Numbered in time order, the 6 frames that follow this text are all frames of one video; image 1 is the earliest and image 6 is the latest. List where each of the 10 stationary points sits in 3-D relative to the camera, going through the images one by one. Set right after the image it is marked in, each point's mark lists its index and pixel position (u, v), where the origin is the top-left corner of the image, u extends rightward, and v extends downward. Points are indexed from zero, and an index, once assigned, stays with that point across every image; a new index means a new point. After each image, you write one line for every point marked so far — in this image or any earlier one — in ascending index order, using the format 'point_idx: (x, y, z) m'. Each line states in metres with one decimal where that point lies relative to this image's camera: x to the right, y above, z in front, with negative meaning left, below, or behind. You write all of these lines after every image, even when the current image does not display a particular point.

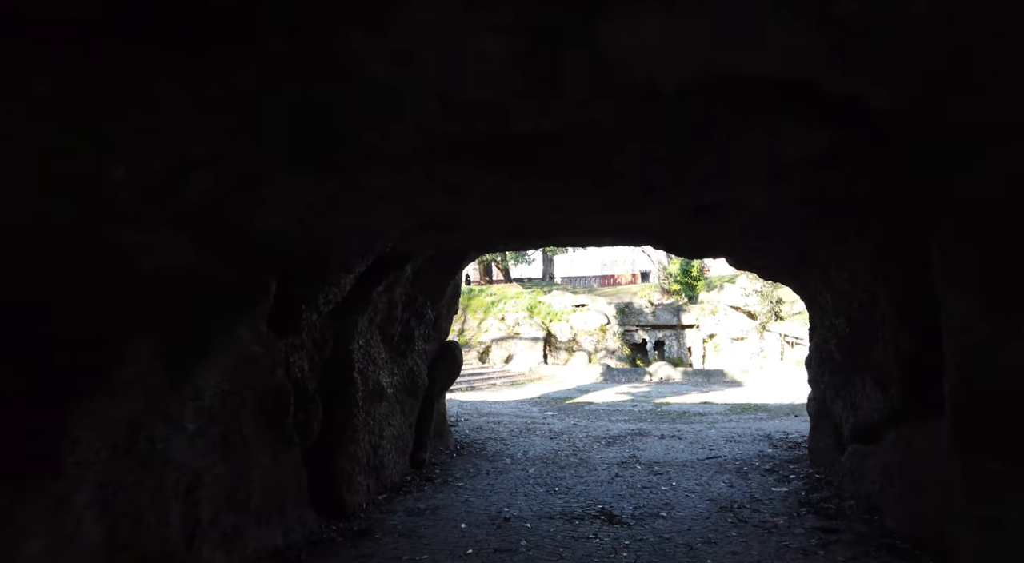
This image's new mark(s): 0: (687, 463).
0: (+1.7, -1.8, +7.1) m
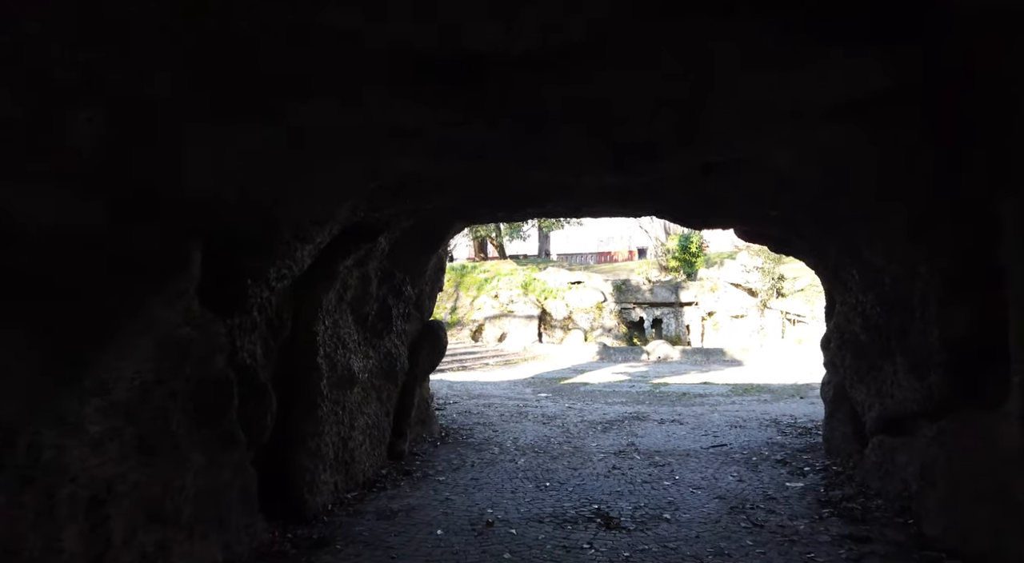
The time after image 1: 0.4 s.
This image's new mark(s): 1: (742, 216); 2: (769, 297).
0: (+1.6, -1.6, +6.5) m
1: (+1.8, +0.5, +5.4) m
2: (+7.0, -0.4, +19.2) m
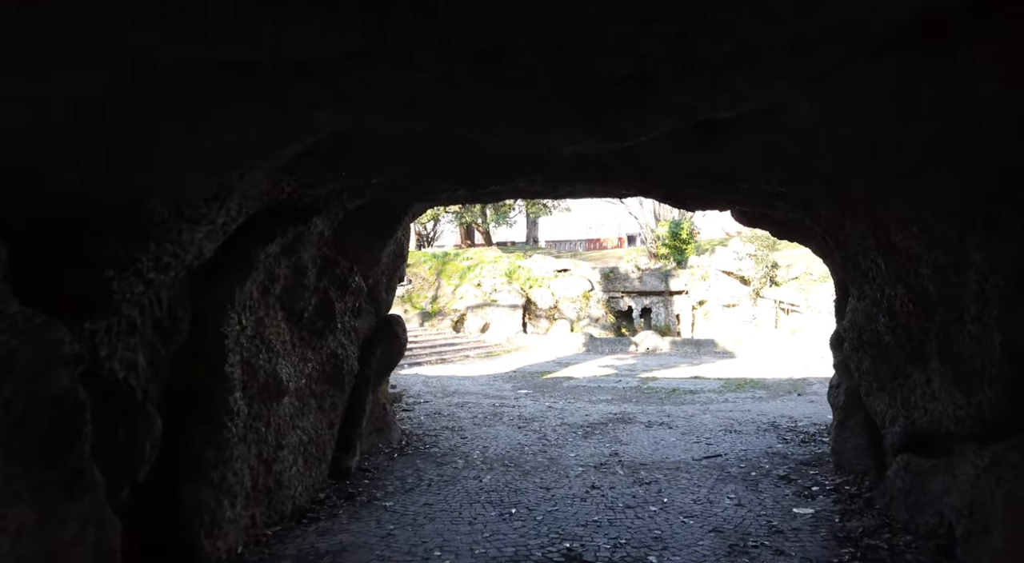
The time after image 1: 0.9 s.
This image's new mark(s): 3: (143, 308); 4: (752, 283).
0: (+1.4, -1.5, +5.7) m
1: (+1.5, +0.6, +4.6) m
2: (+6.6, -0.1, +18.5) m
3: (-1.6, -0.1, +3.1) m
4: (+6.4, -0.1, +18.7) m
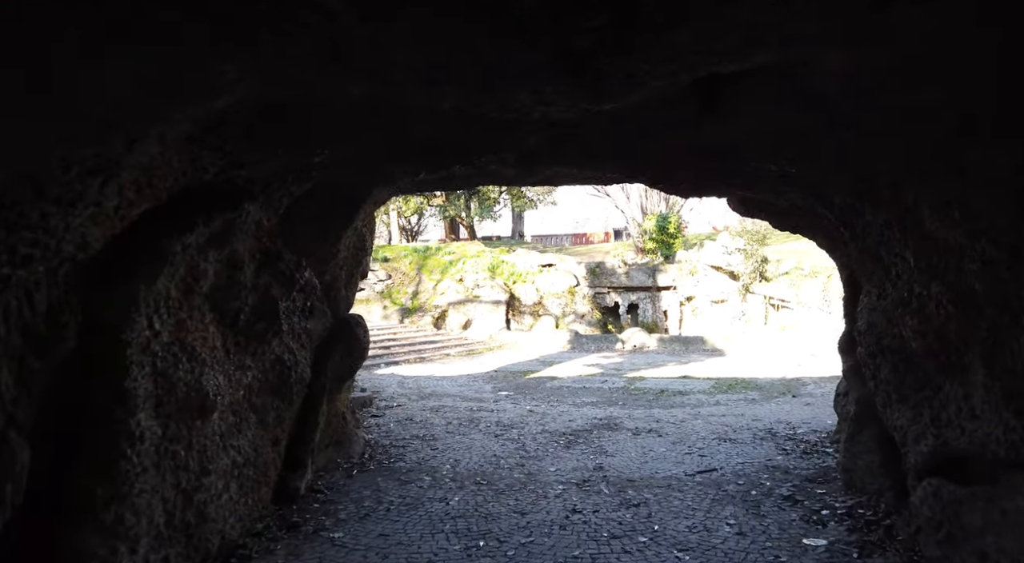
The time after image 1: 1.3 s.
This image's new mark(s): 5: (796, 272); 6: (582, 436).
0: (+1.2, -1.5, +5.2) m
1: (+1.3, +0.6, +4.0) m
2: (+6.1, 0.0, +18.0) m
3: (-1.8, -0.1, +2.5) m
4: (+5.9, +0.1, +18.2) m
5: (+7.1, +0.2, +17.6) m
6: (+0.7, -1.5, +7.0) m
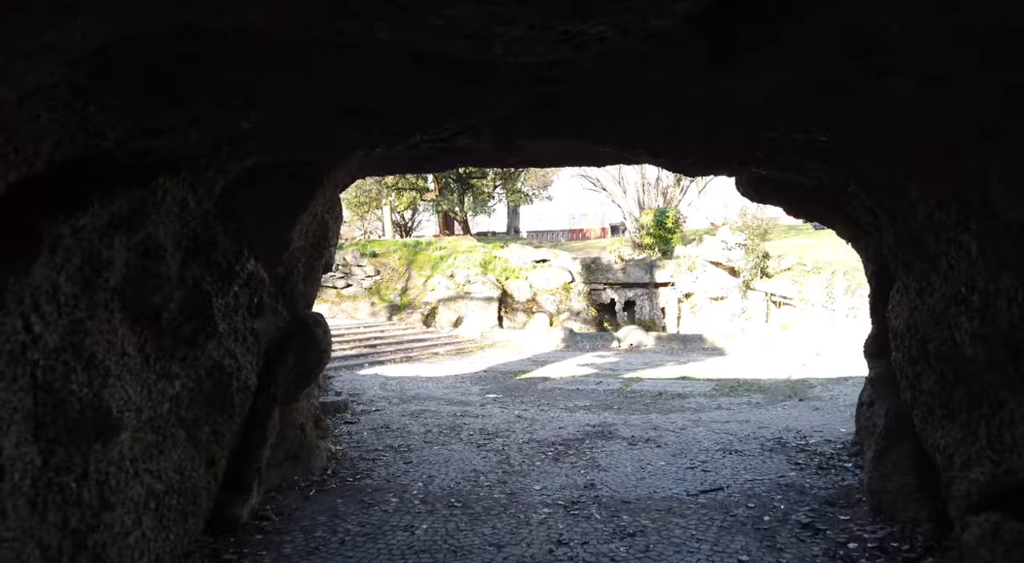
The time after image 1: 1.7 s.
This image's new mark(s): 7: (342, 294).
0: (+1.0, -1.4, +4.5) m
1: (+1.2, +0.6, +3.4) m
2: (+5.9, +0.1, +17.4) m
3: (-1.9, -0.1, +1.8) m
4: (+5.7, +0.2, +17.6) m
5: (+6.9, +0.3, +17.0) m
6: (+0.6, -1.5, +6.4) m
7: (-4.7, -0.3, +19.5) m
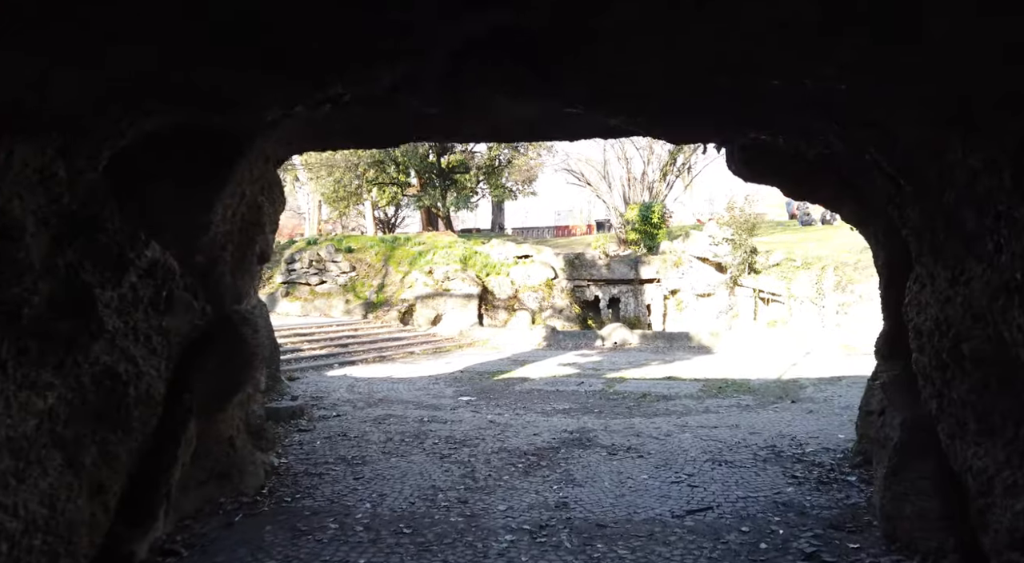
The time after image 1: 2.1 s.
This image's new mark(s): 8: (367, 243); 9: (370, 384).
0: (+0.8, -1.4, +3.9) m
1: (+1.0, +0.7, +2.8) m
2: (+5.5, +0.2, +16.9) m
3: (-2.1, 0.0, +1.2) m
4: (+5.3, +0.3, +17.1) m
5: (+6.5, +0.4, +16.5) m
6: (+0.3, -1.4, +5.7) m
7: (-5.2, -0.2, +18.8) m
8: (-4.0, +1.1, +19.7) m
9: (-2.1, -1.5, +10.6) m
